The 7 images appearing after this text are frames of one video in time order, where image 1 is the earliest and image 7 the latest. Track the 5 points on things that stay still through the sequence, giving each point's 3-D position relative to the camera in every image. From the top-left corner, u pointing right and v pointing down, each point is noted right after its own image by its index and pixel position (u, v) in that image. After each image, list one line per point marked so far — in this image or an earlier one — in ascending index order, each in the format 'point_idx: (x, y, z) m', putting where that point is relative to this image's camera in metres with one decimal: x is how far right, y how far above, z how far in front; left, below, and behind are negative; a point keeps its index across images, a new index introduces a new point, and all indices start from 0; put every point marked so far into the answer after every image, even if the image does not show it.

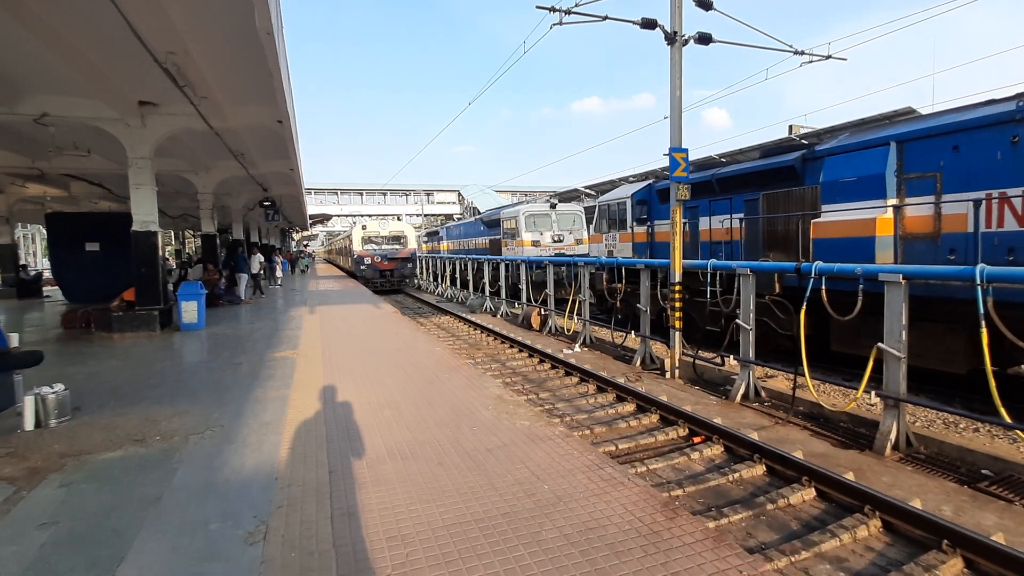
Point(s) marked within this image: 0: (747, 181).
0: (+4.4, +2.0, +9.7) m
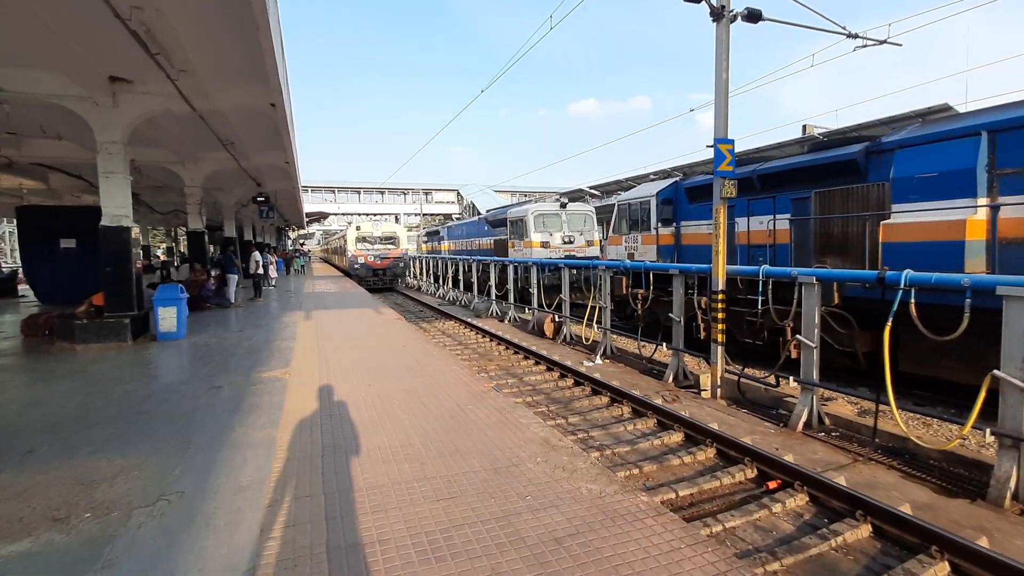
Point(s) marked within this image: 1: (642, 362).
0: (+4.8, +1.9, +8.7) m
1: (+2.5, -1.5, +9.9) m
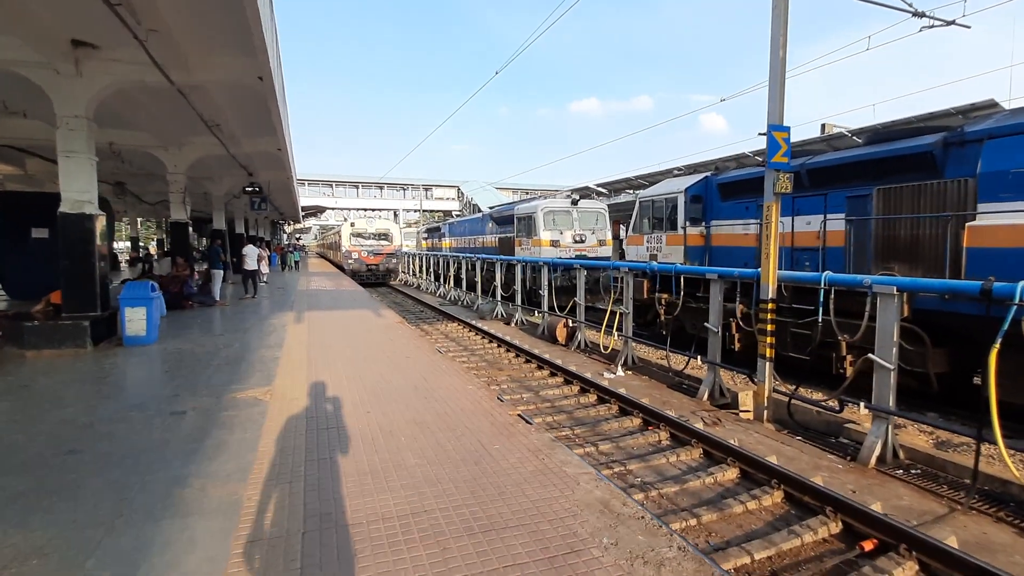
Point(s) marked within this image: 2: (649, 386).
0: (+5.1, +1.7, +7.7) m
1: (+2.8, -1.6, +9.0) m
2: (+2.3, -1.6, +8.5) m
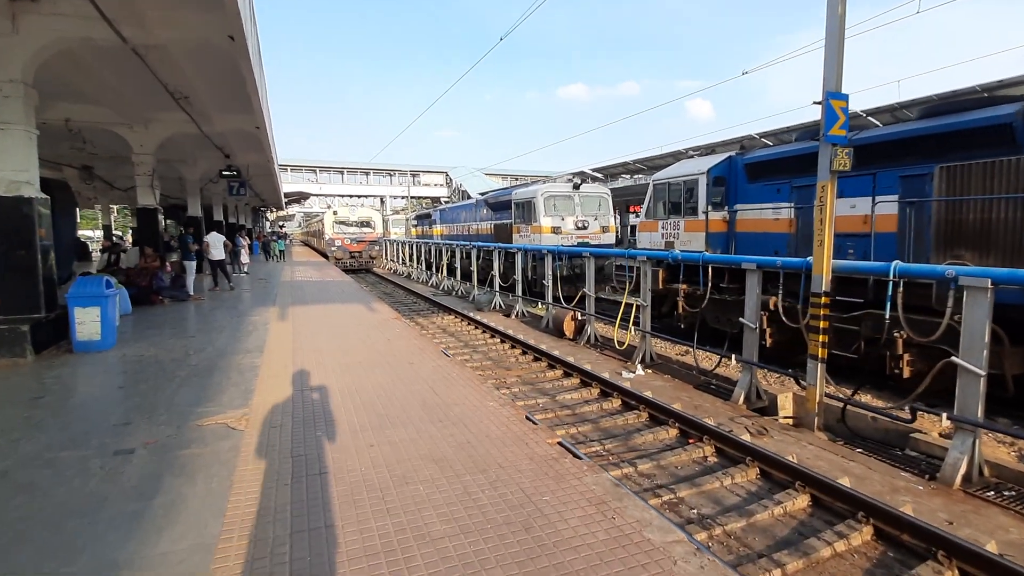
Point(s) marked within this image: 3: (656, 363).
0: (+5.3, +1.9, +6.9) m
1: (+2.9, -1.4, +8.2) m
2: (+2.4, -1.5, +7.7) m
3: (+2.5, -1.3, +9.0) m
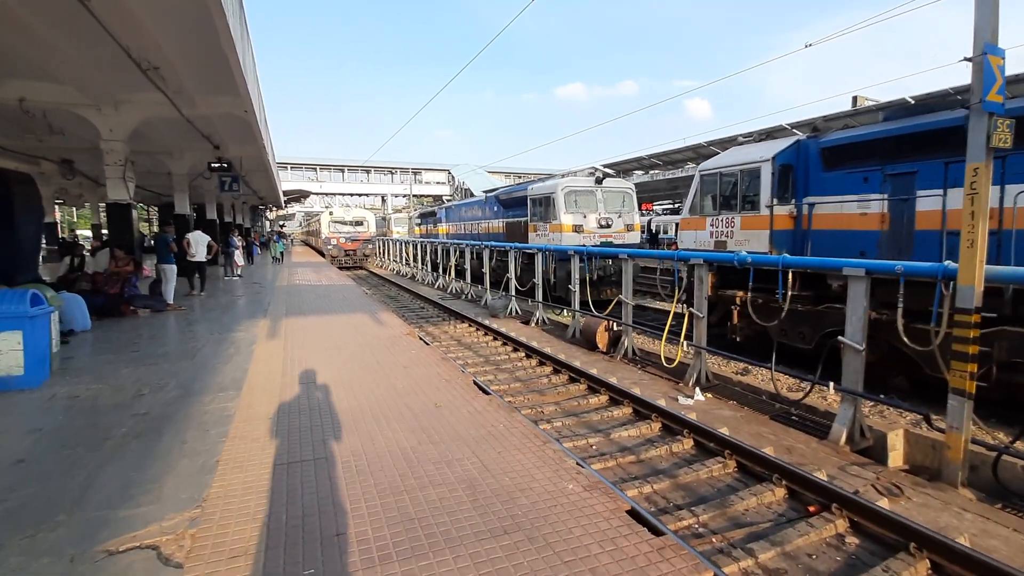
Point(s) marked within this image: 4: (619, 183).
0: (+5.7, +1.7, +5.5) m
1: (+3.4, -1.5, +6.8) m
2: (+2.9, -1.6, +6.3) m
3: (+3.0, -1.4, +7.6) m
4: (+3.1, +3.1, +15.1) m
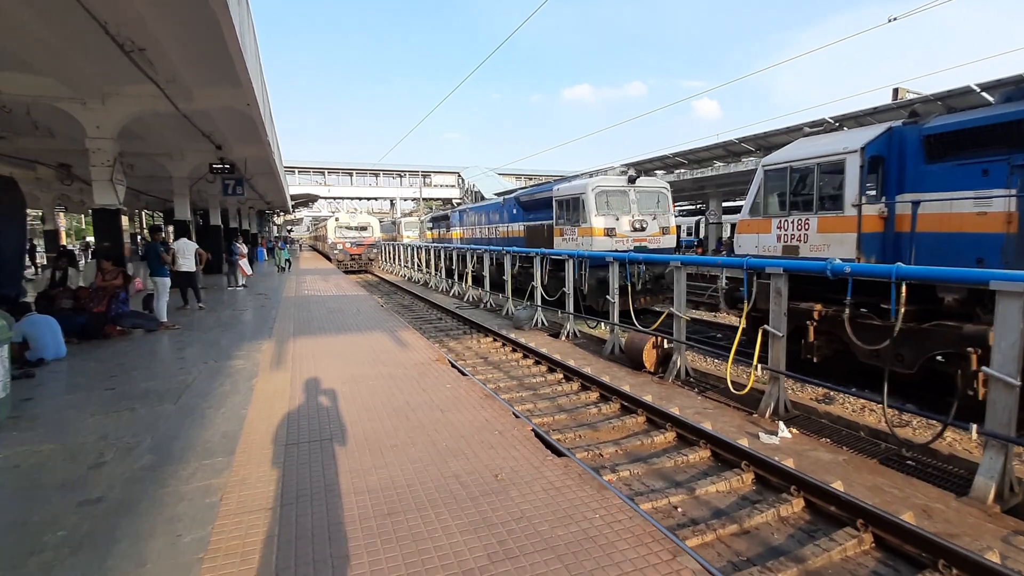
0: (+6.3, +1.6, +4.3) m
1: (+4.0, -1.7, +5.6) m
2: (+3.5, -1.8, +5.1) m
3: (+3.6, -1.6, +6.4) m
4: (+3.8, +2.9, +13.9) m
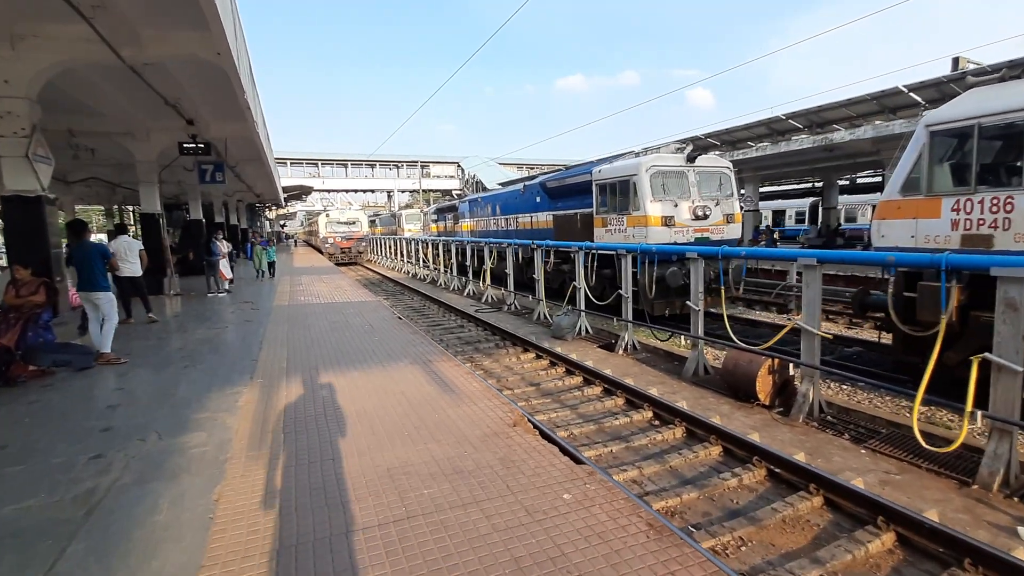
0: (+7.1, +1.5, +2.1) m
1: (+4.9, -1.8, +3.4) m
2: (+4.4, -1.9, +2.9) m
3: (+4.5, -1.7, +4.3) m
4: (+4.5, +2.9, +11.7) m
